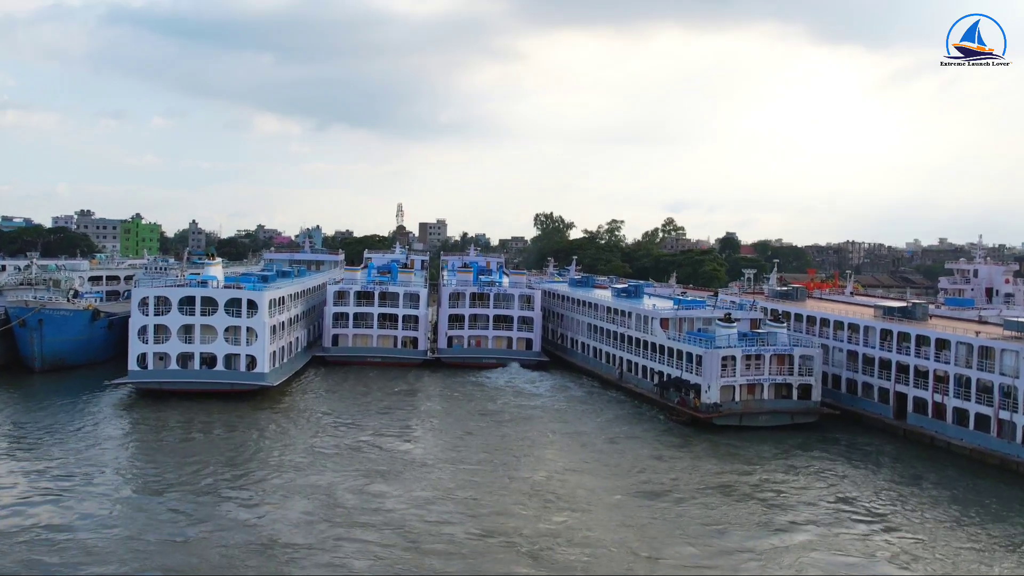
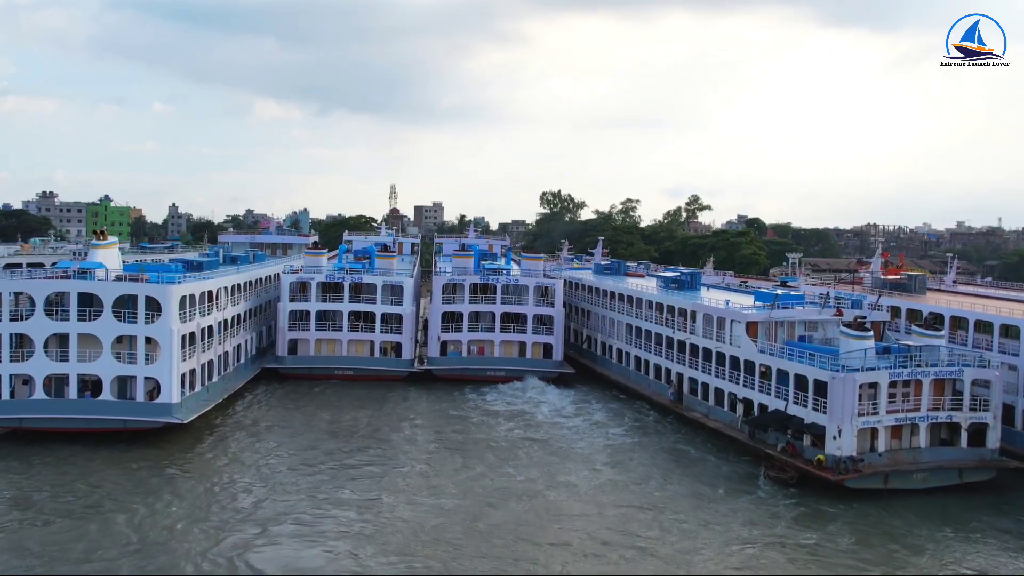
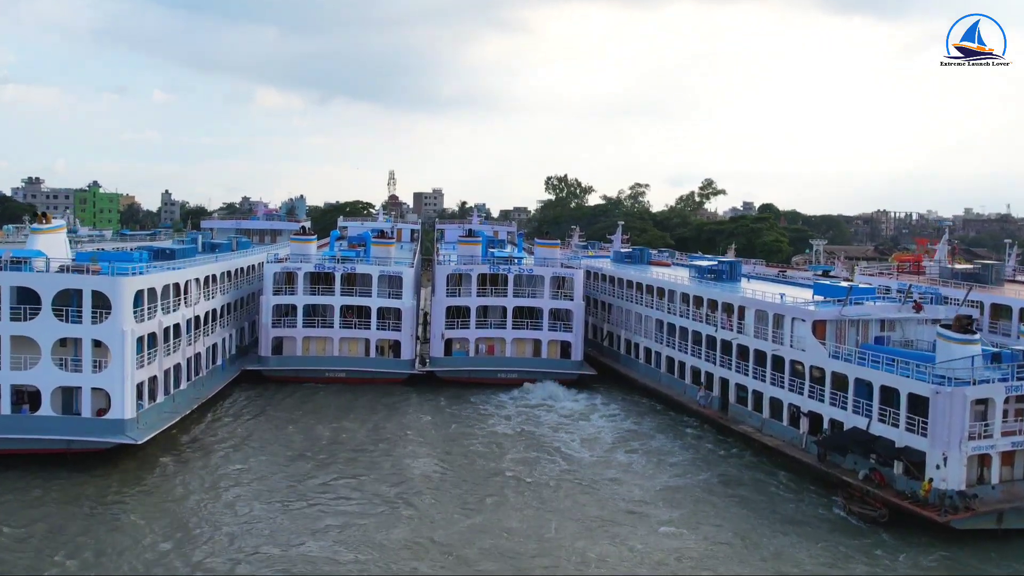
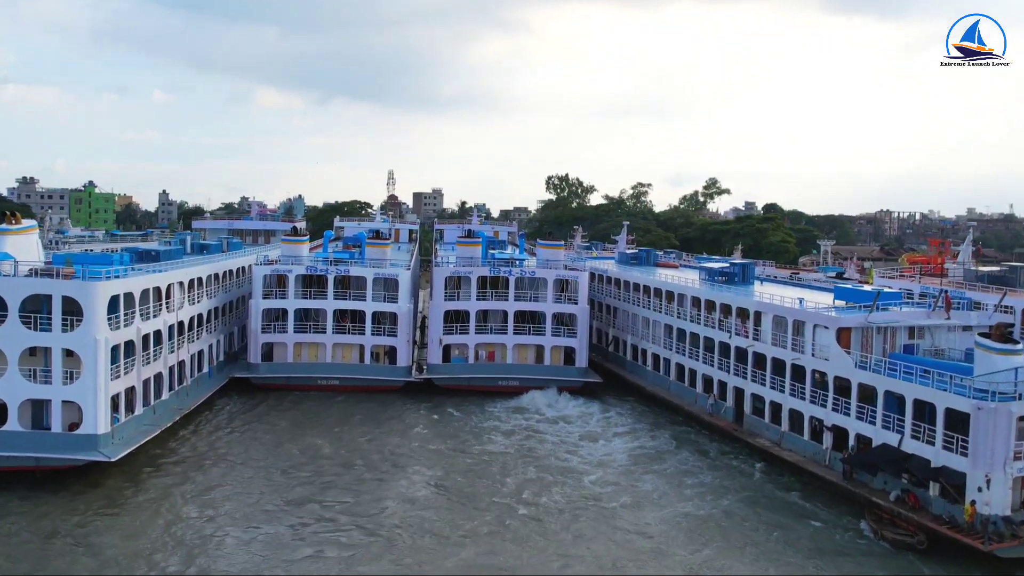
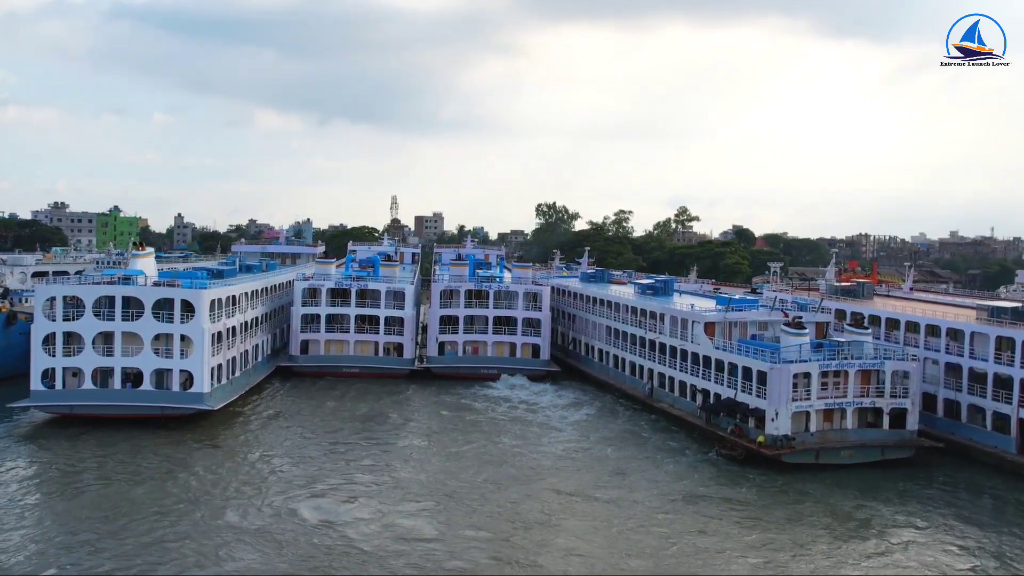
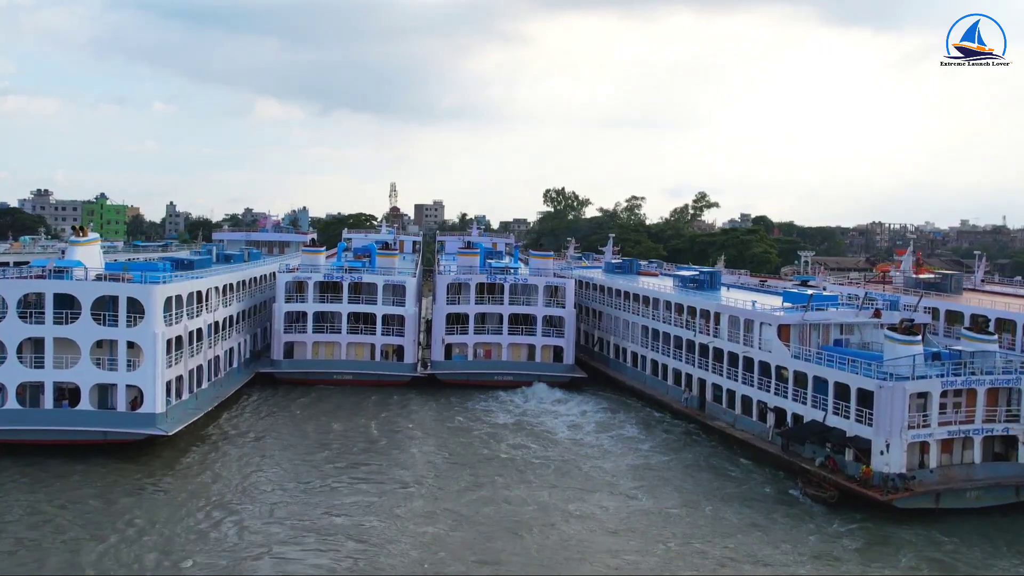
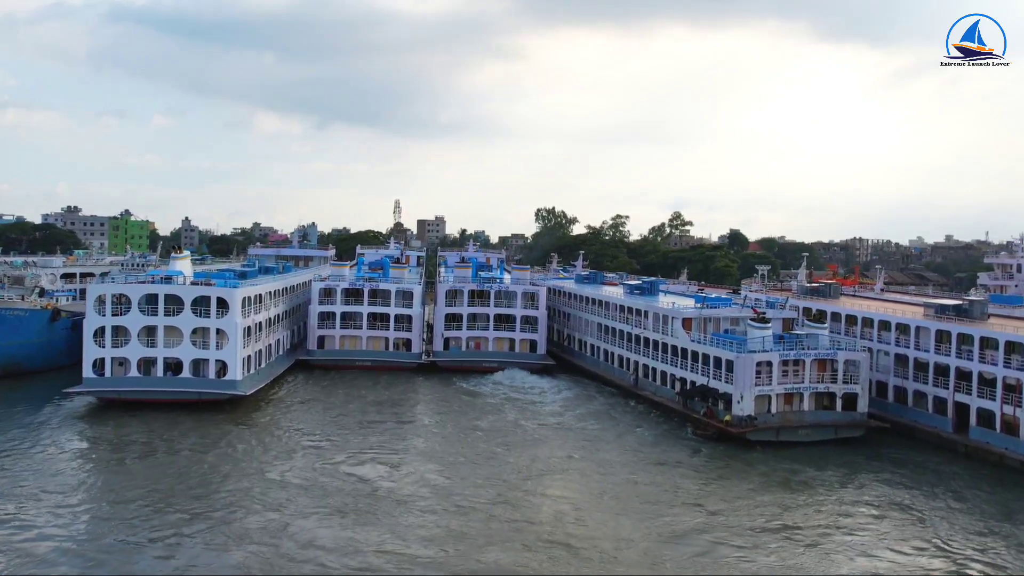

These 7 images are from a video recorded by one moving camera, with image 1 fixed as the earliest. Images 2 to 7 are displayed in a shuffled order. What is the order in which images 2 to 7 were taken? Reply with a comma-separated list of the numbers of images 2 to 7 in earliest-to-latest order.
7, 5, 2, 6, 3, 4
